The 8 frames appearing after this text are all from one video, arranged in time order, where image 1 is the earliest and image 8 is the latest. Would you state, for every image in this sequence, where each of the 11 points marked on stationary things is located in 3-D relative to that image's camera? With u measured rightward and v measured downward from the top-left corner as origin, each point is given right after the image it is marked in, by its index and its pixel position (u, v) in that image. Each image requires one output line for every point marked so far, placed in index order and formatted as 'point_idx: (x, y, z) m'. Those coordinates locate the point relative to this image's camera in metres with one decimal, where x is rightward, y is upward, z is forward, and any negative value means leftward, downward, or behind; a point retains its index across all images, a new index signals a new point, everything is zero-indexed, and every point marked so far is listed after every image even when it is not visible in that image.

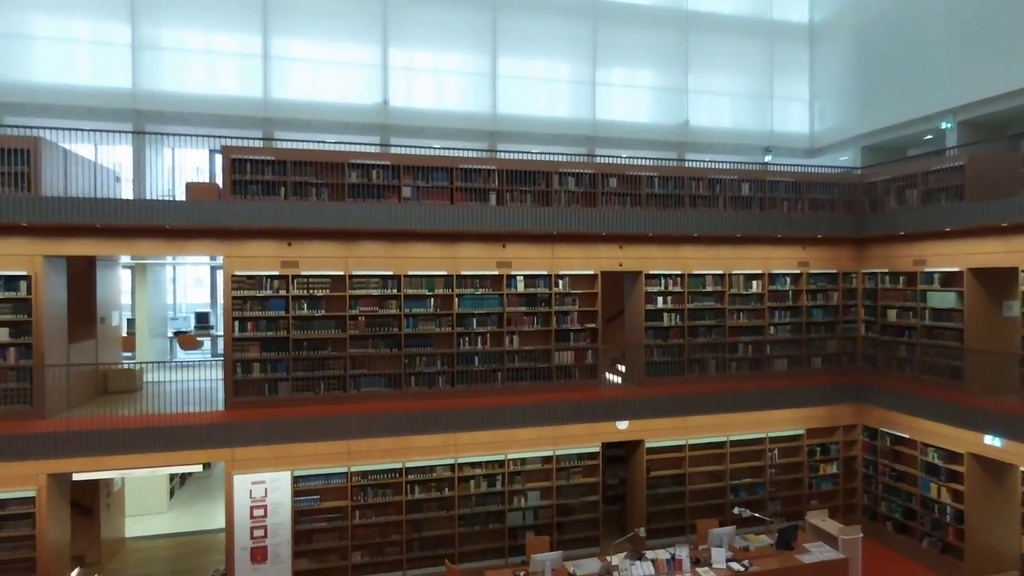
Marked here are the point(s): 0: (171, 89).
0: (-6.5, +3.7, +11.5) m
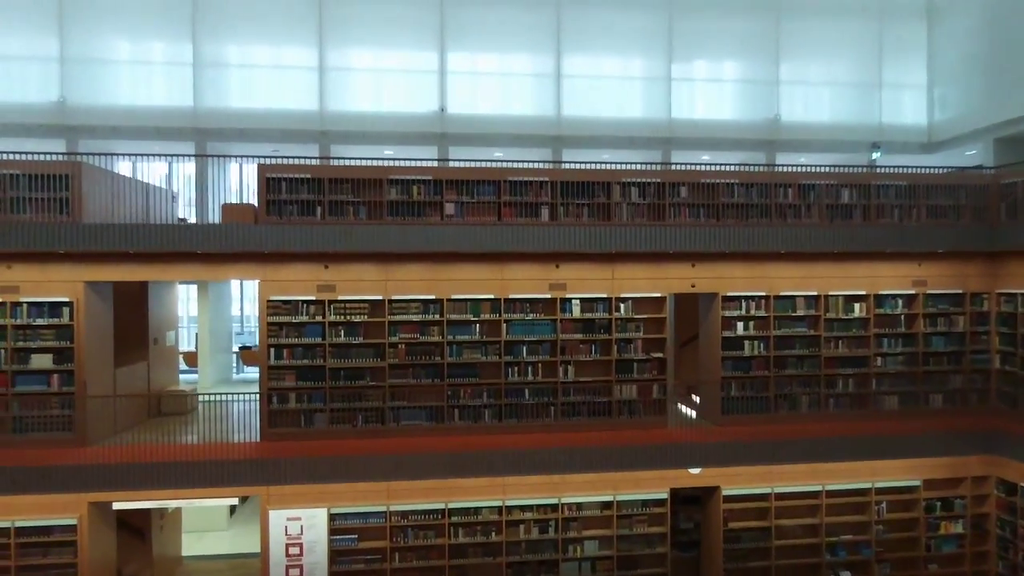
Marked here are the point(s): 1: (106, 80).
0: (-5.3, +3.4, +11.5) m
1: (-7.5, +3.8, +11.2) m
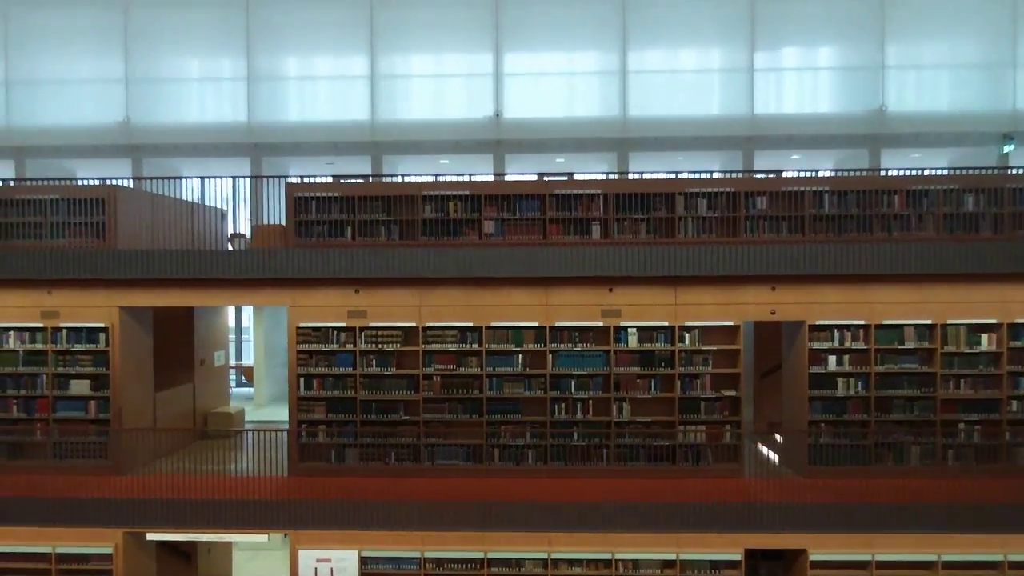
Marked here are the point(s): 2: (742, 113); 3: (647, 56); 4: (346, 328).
0: (-4.2, +3.1, +11.3) m
1: (-6.4, +3.5, +11.3) m
2: (+4.2, +3.2, +11.1) m
3: (+2.5, +4.3, +11.2) m
4: (-2.0, -0.5, +7.3) m
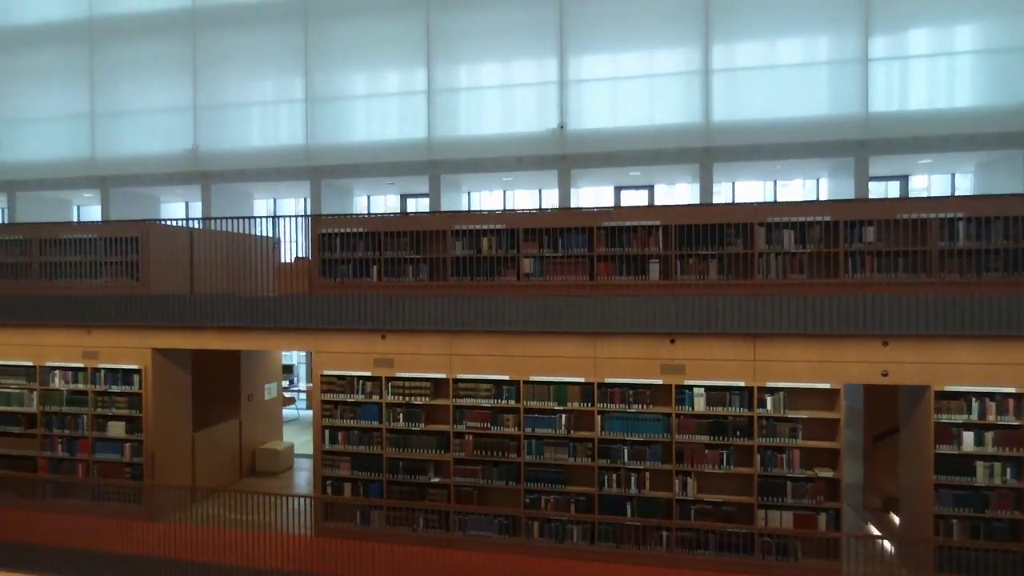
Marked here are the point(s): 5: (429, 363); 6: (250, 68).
0: (-3.0, +2.6, +10.9) m
1: (-5.2, +3.0, +11.3) m
2: (+5.2, +2.7, +9.3) m
3: (+3.6, +3.8, +9.7) m
4: (-1.5, -1.0, +6.6) m
5: (-0.9, -0.8, +6.4) m
6: (-4.8, +4.0, +11.2) m
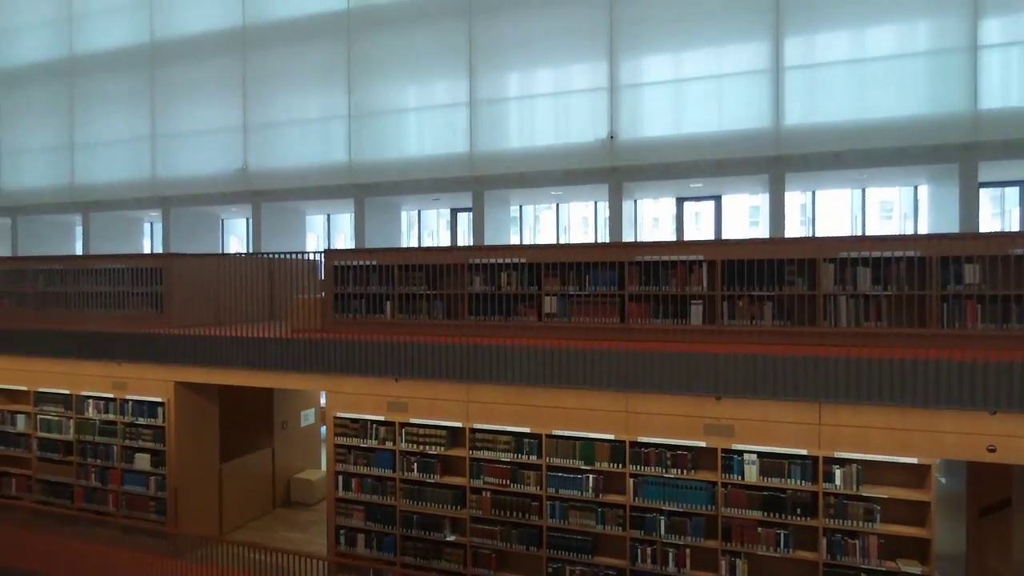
0: (-2.2, +2.3, +10.6) m
1: (-4.3, +2.7, +11.2) m
2: (+5.7, +2.3, +7.8) m
3: (+4.2, +3.4, +8.5) m
4: (-1.3, -1.3, +6.1) m
5: (-0.6, -1.2, +5.8) m
6: (-3.9, +3.7, +11.1) m
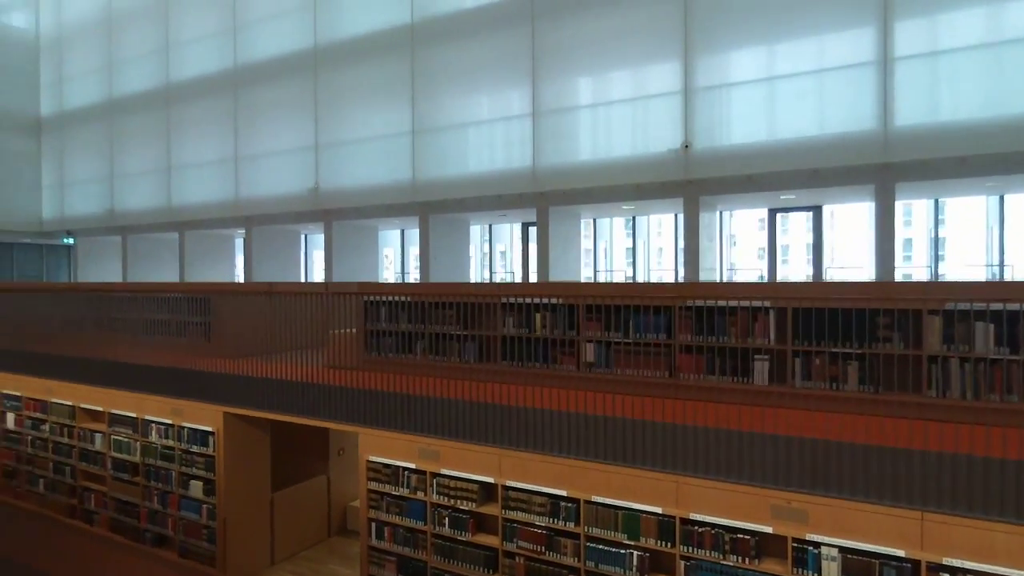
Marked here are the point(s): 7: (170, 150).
0: (-1.1, +1.9, +10.2) m
1: (-3.0, +2.4, +11.2) m
2: (+6.3, +1.9, +6.2) m
3: (+4.9, +3.0, +7.1) m
4: (-0.9, -1.7, +5.7) m
5: (-0.3, -1.5, +5.3) m
6: (-2.7, +3.3, +11.1) m
7: (-7.6, +3.1, +13.5) m
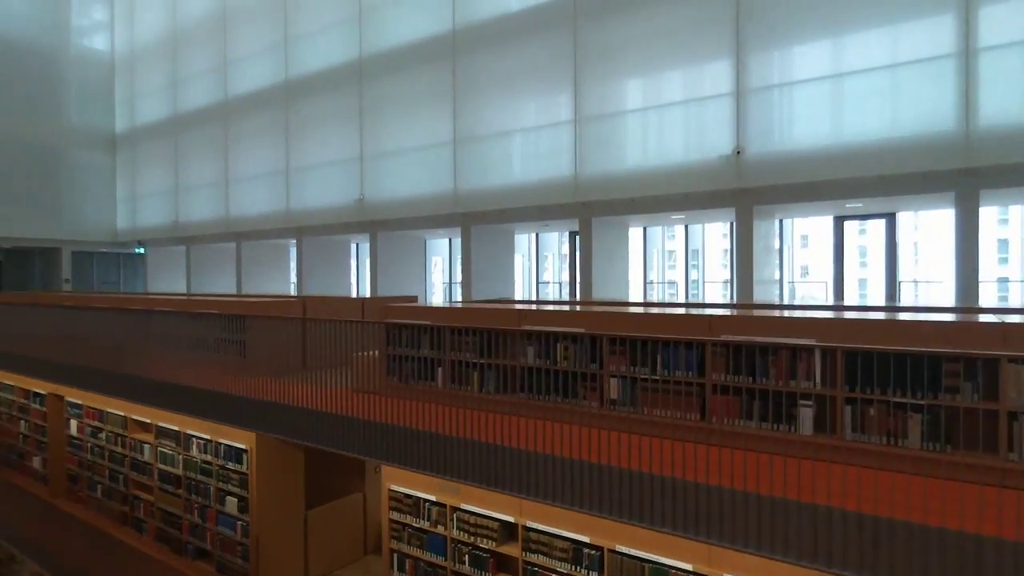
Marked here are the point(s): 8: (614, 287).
0: (-0.3, +1.7, +10.0) m
1: (-2.2, +2.1, +11.1) m
2: (+6.6, +1.7, +5.2) m
3: (+5.2, +2.8, +6.2) m
4: (-0.7, -1.9, +5.4) m
5: (-0.1, -1.7, +5.0) m
6: (-1.9, +3.1, +11.0) m
7: (-6.5, +2.9, +13.9) m
8: (+1.6, 0.0, +9.4) m
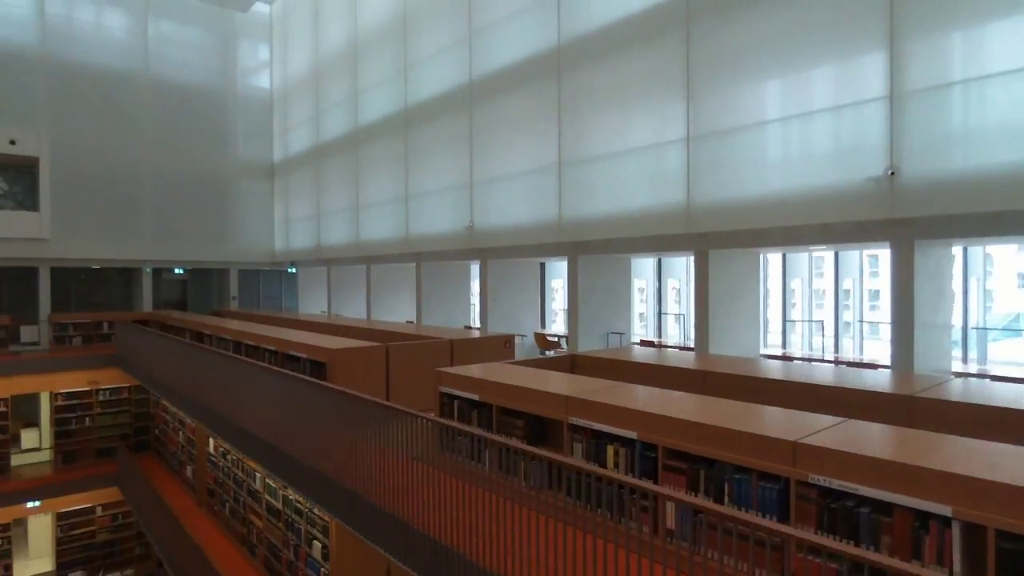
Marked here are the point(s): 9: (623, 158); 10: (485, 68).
0: (+1.3, +1.2, +9.1) m
1: (-0.2, +1.6, +10.7) m
2: (+6.7, +1.1, +2.7) m
3: (+5.7, +2.2, +4.0) m
4: (-0.2, -2.5, +4.8) m
5: (+0.2, -2.3, +4.2) m
6: (+0.1, +2.6, +10.4) m
7: (-3.6, +2.3, +14.5) m
8: (+3.0, -0.5, +8.1) m
9: (+1.6, +1.9, +8.7) m
10: (-0.5, +3.9, +10.9) m
